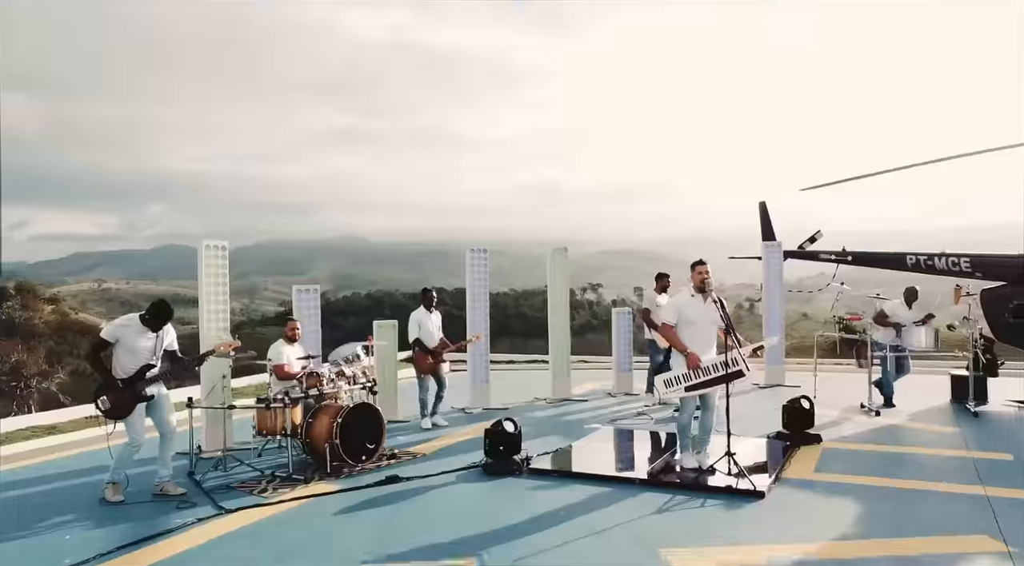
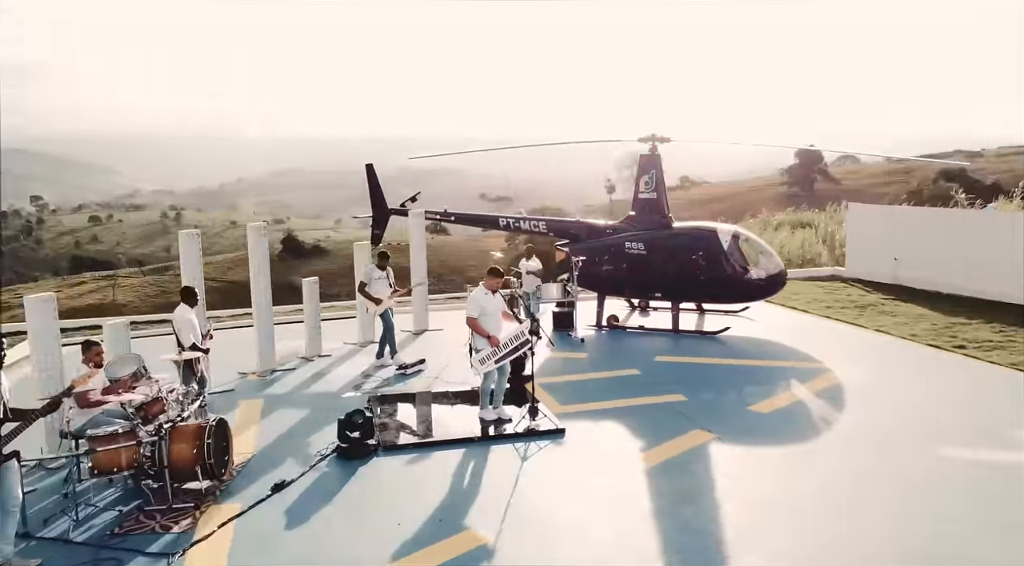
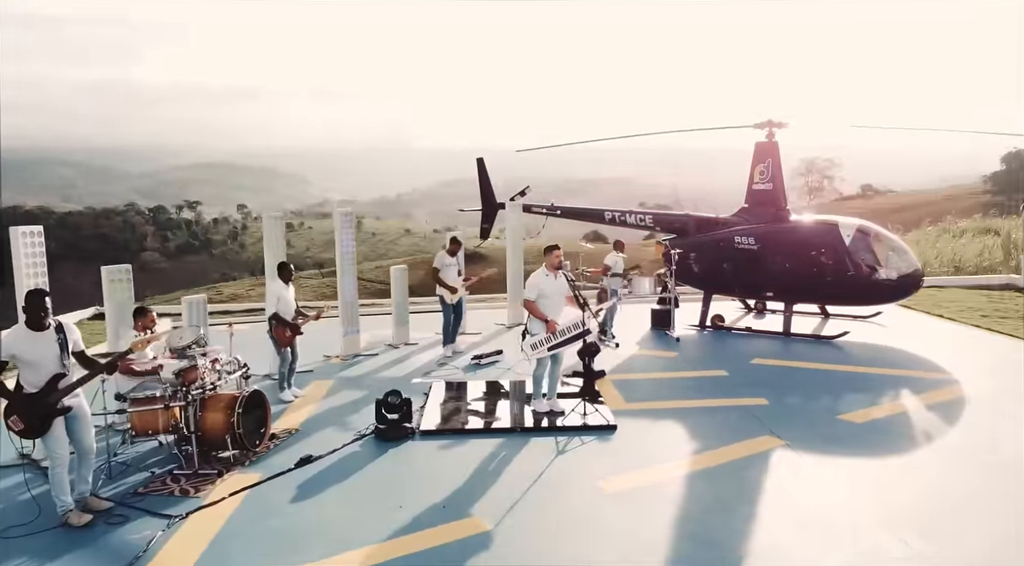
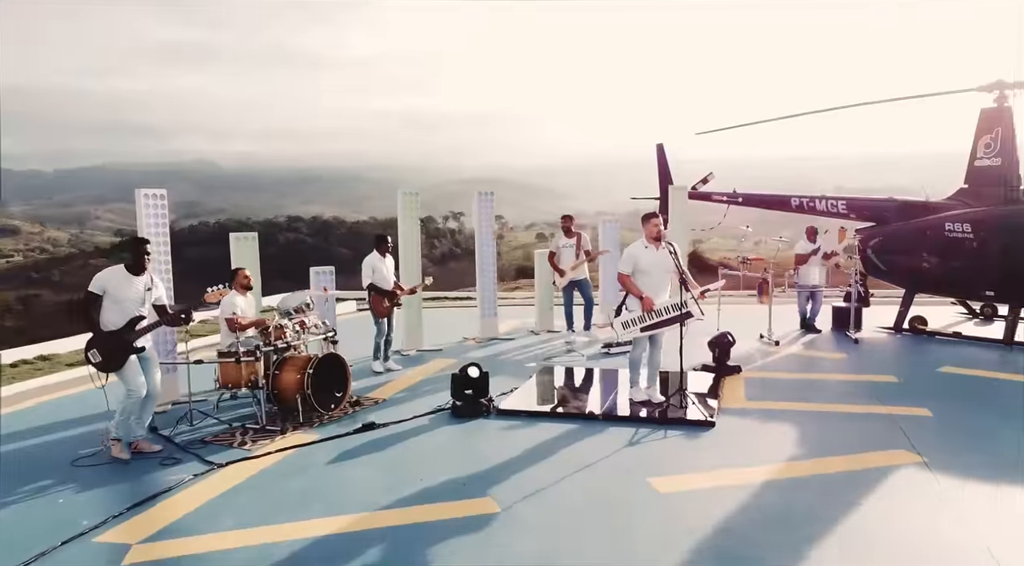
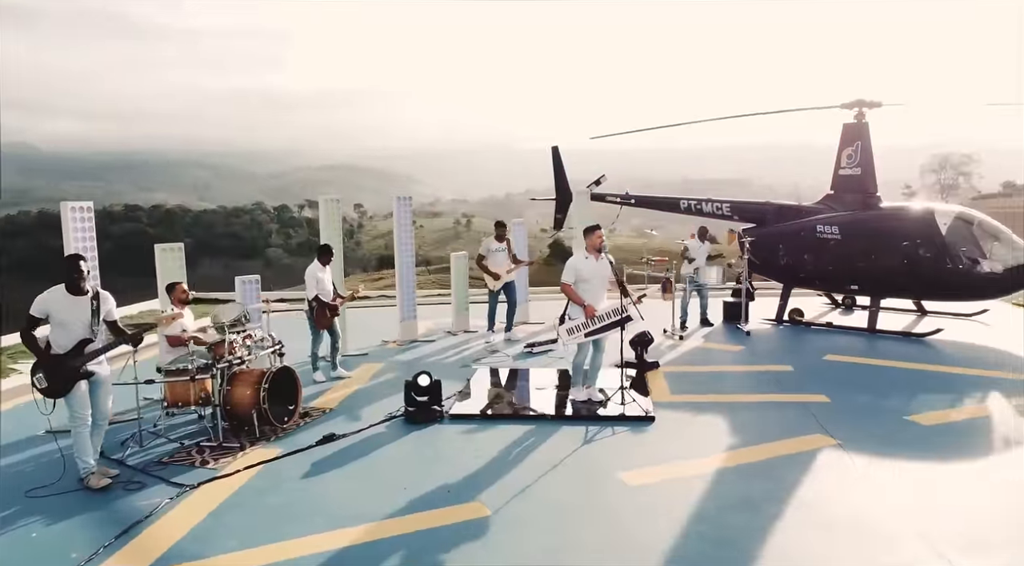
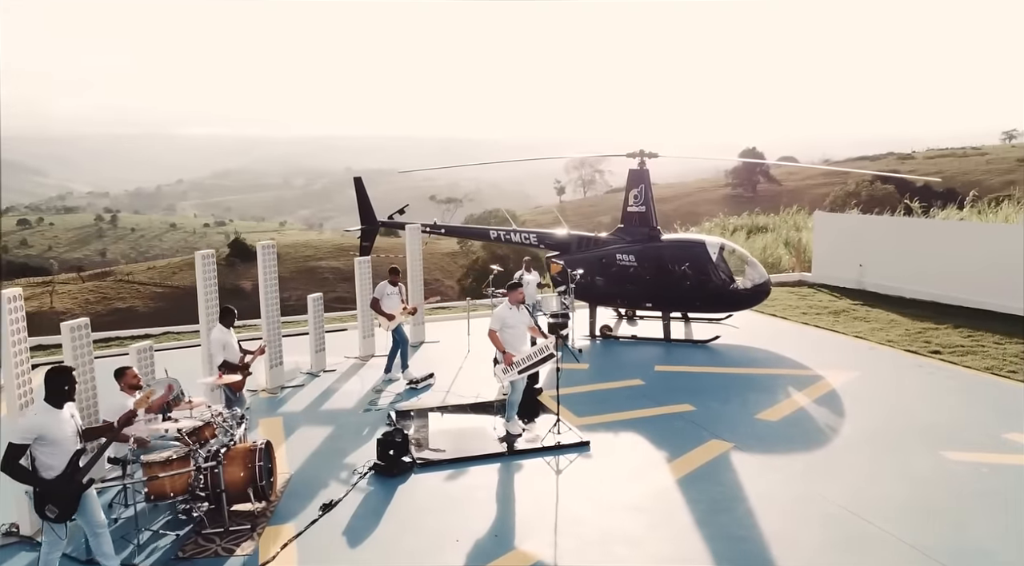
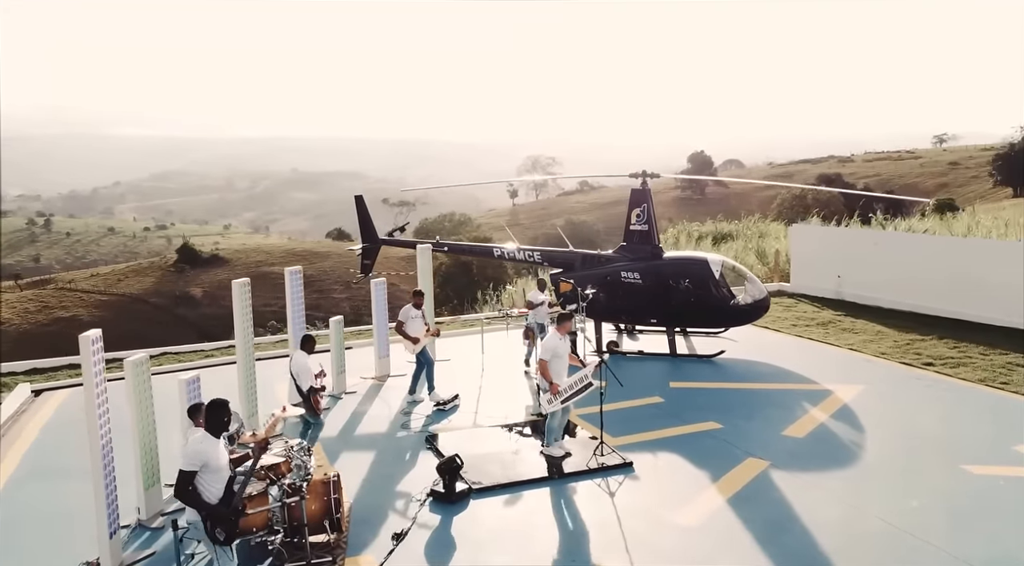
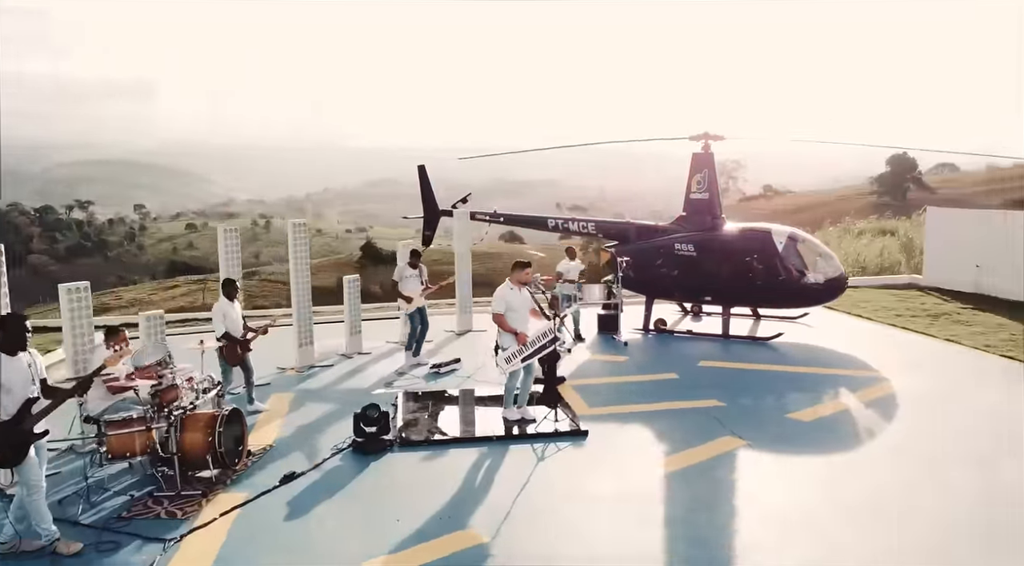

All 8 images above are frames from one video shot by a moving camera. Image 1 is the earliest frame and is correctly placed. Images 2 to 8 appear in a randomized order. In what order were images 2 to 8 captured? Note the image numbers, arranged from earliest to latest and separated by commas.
4, 5, 3, 8, 2, 6, 7
